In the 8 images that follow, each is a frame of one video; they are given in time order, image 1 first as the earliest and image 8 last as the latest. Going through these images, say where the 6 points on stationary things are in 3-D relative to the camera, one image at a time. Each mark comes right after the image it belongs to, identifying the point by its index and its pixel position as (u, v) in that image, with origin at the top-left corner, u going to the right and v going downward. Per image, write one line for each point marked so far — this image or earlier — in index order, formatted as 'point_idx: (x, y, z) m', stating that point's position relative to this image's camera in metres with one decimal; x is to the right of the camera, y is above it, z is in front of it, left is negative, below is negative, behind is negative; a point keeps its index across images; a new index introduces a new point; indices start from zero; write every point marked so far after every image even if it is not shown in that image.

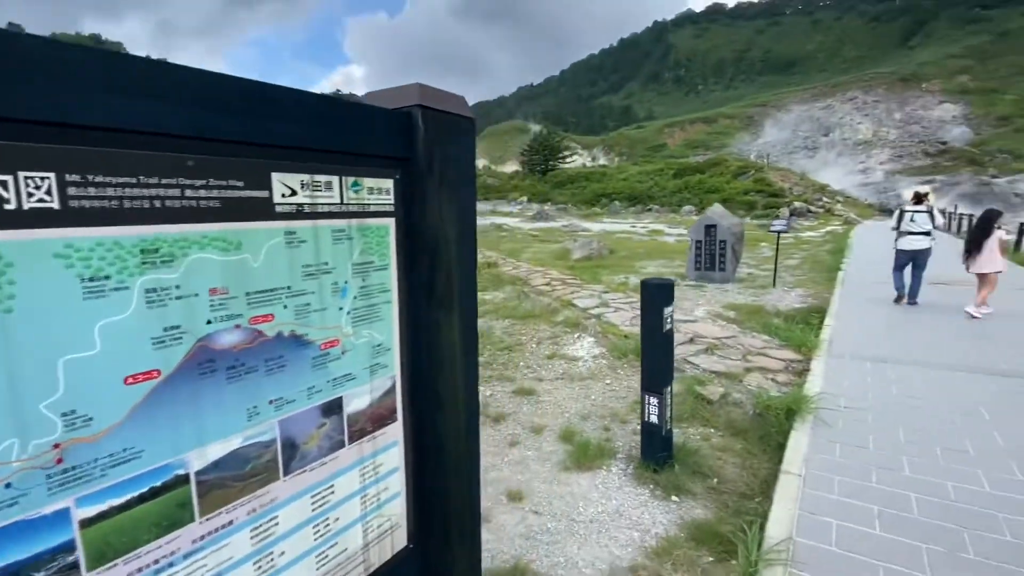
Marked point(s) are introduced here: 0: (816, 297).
0: (+4.6, -0.1, +7.2) m
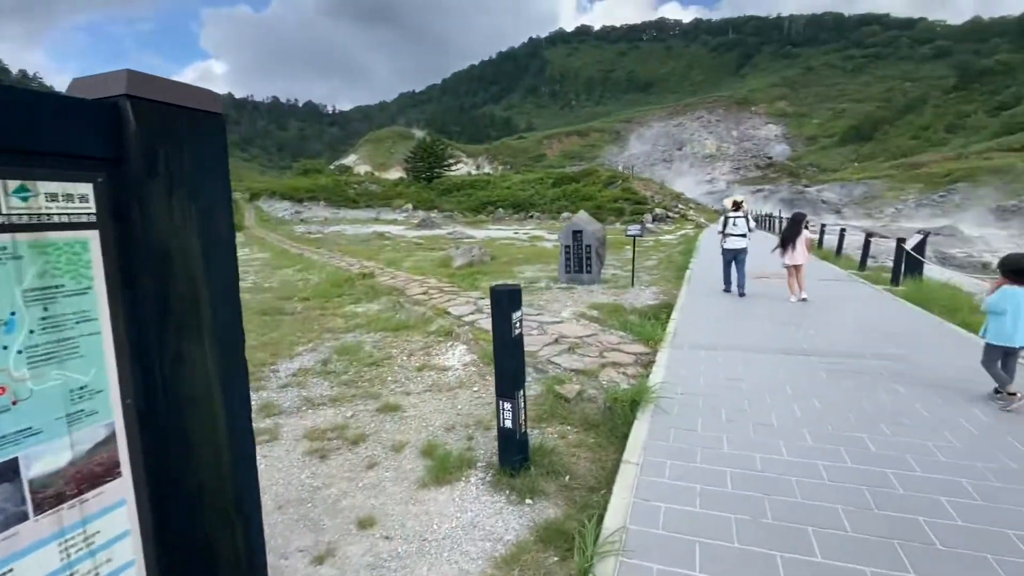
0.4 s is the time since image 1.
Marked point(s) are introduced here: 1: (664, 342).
0: (+2.6, -0.1, +8.0) m
1: (+1.5, -0.5, +4.8) m
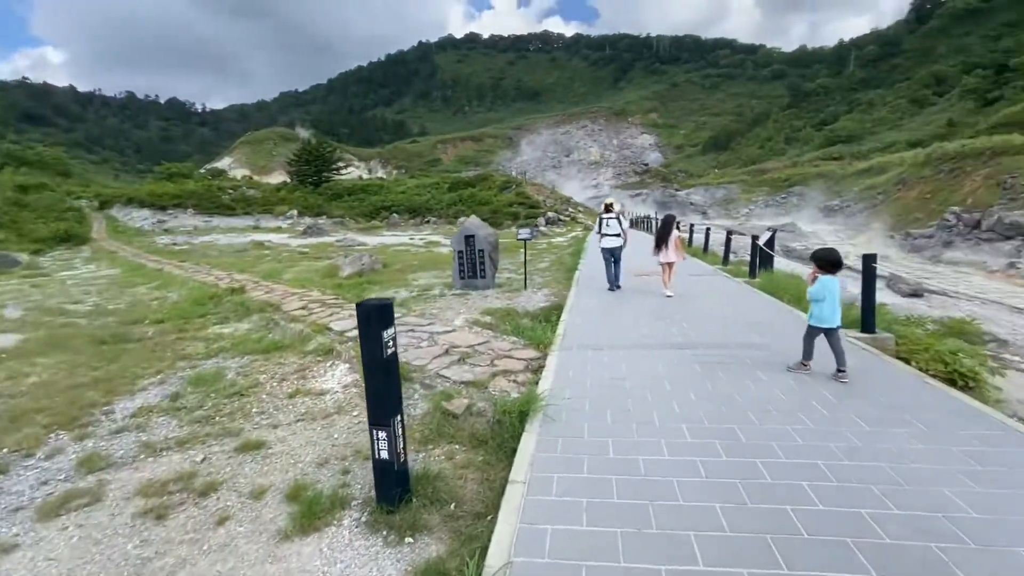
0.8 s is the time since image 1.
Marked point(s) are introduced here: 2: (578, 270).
0: (+0.8, -0.1, +8.1) m
1: (+0.4, -0.6, +4.8) m
2: (+1.5, +0.4, +11.0) m
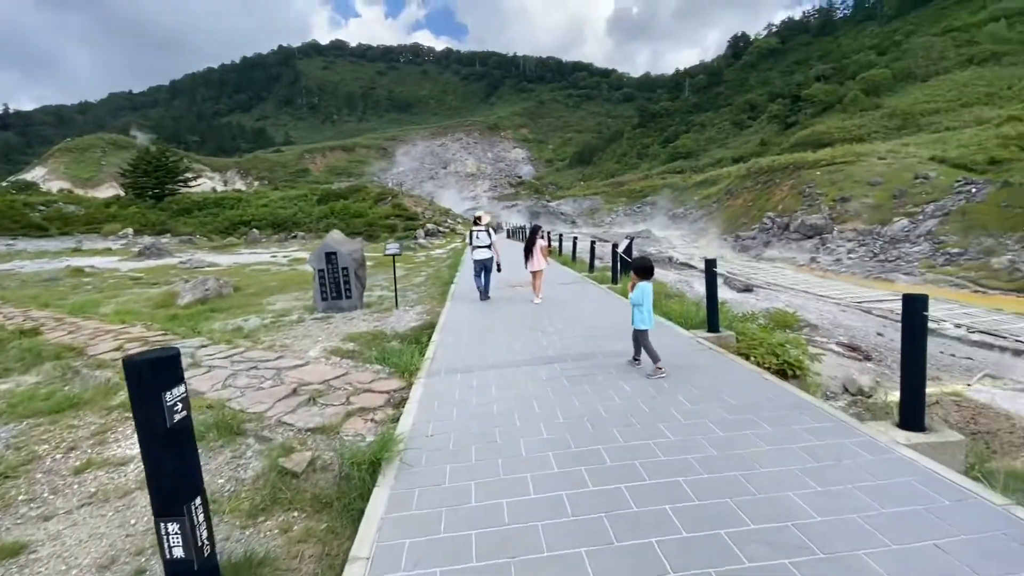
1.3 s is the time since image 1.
0: (-1.3, -0.4, +7.8) m
1: (-0.8, -0.8, +4.4) m
2: (-1.3, +0.1, +10.7) m
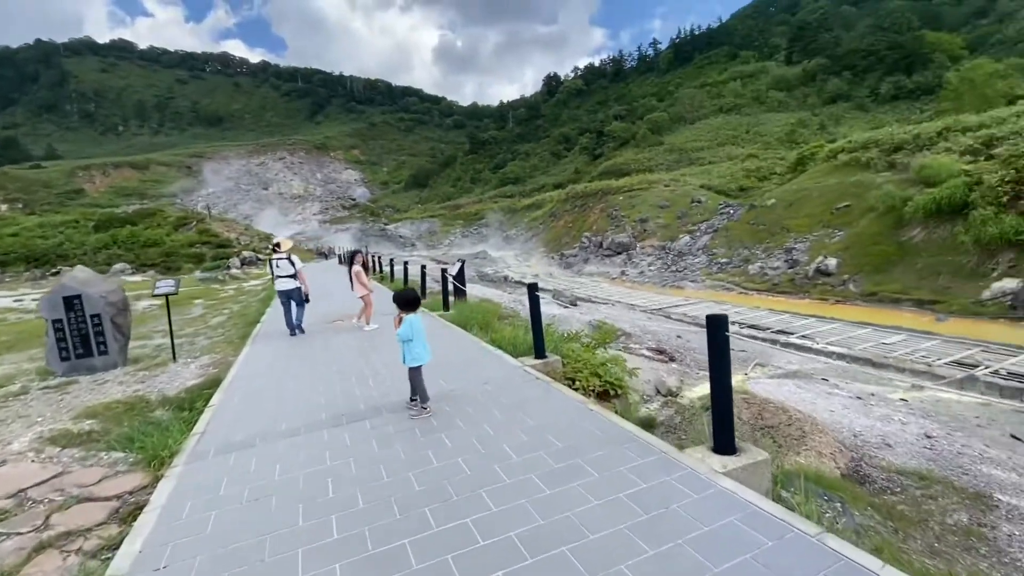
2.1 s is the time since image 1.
0: (-3.8, -1.0, +6.4) m
1: (-2.3, -1.1, +3.3) m
2: (-4.8, -0.7, +9.1) m
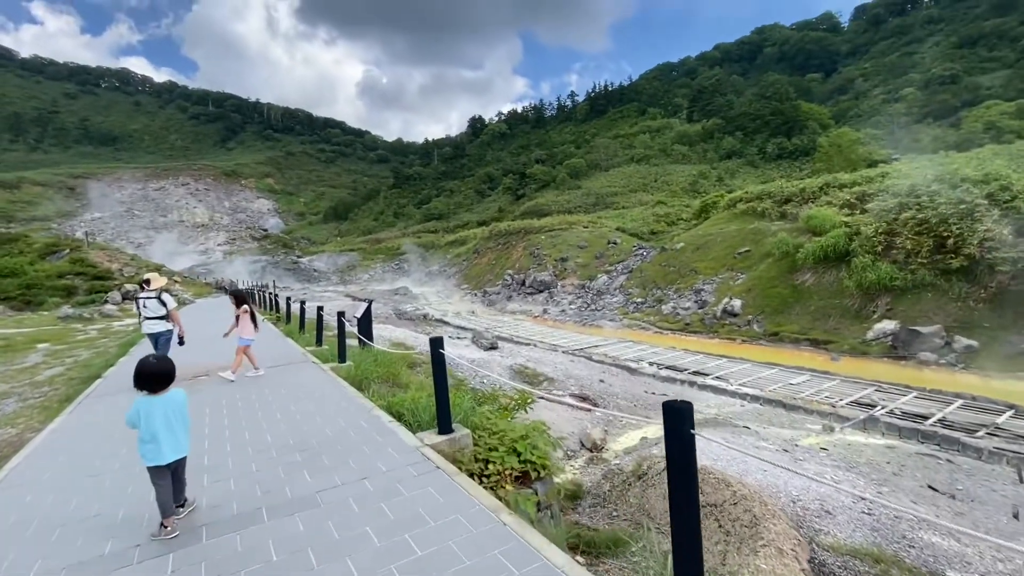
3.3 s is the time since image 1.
0: (-4.8, -1.5, +4.7) m
1: (-2.8, -1.5, +2.0) m
2: (-6.2, -1.4, +7.4) m
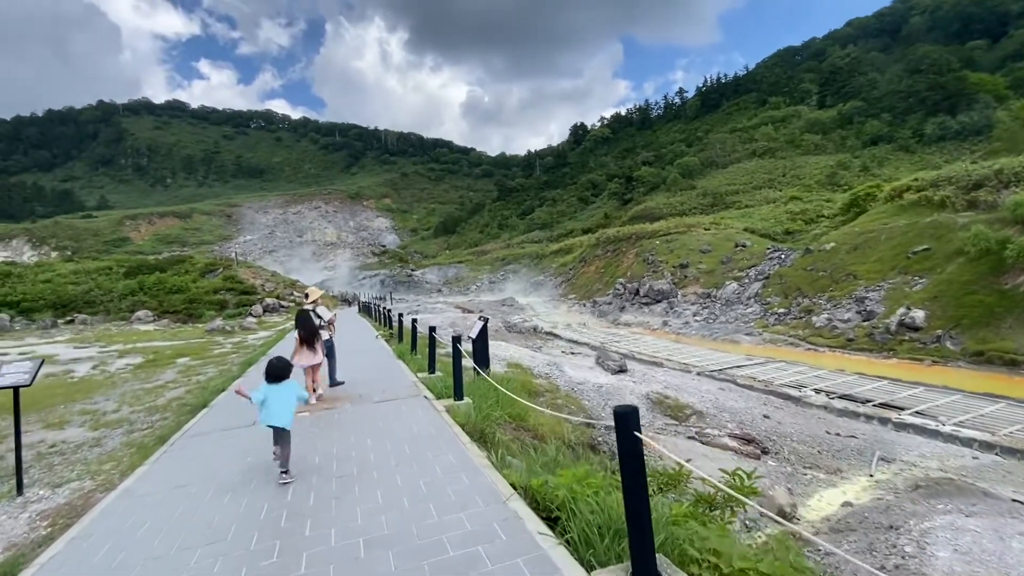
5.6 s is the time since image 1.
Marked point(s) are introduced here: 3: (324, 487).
0: (-3.4, -1.7, +4.0) m
1: (-2.1, -1.6, +0.9) m
2: (-4.2, -1.6, +6.8) m
3: (-1.3, -1.5, +3.4) m
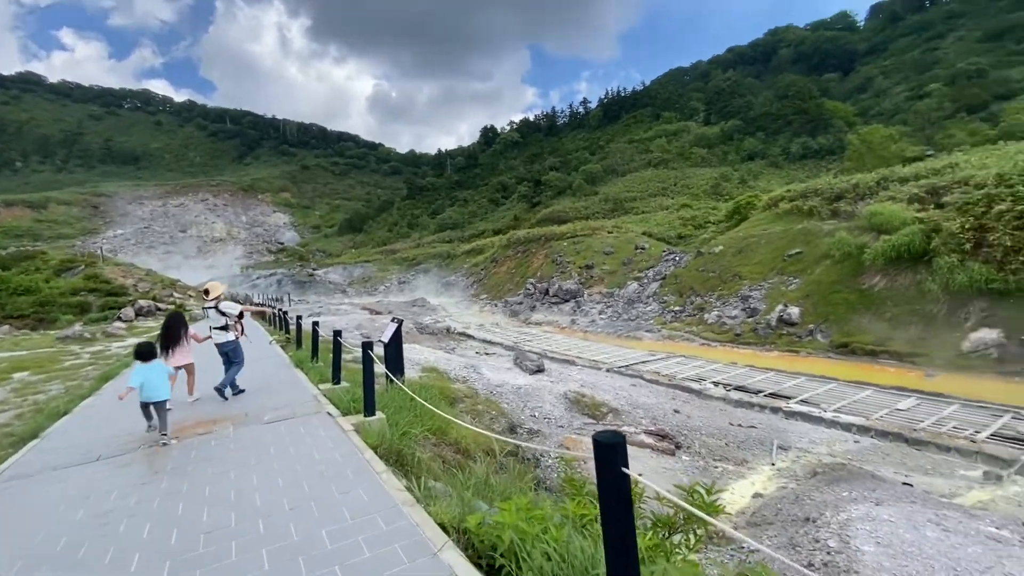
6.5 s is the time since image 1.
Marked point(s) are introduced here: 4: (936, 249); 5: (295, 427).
0: (-3.9, -1.7, +2.8) m
1: (-2.0, -1.6, 0.0) m
2: (-5.2, -1.6, +5.4) m
3: (-1.7, -1.5, +2.6) m
4: (+14.4, +1.3, +16.0) m
5: (-2.1, -1.4, +4.9) m
